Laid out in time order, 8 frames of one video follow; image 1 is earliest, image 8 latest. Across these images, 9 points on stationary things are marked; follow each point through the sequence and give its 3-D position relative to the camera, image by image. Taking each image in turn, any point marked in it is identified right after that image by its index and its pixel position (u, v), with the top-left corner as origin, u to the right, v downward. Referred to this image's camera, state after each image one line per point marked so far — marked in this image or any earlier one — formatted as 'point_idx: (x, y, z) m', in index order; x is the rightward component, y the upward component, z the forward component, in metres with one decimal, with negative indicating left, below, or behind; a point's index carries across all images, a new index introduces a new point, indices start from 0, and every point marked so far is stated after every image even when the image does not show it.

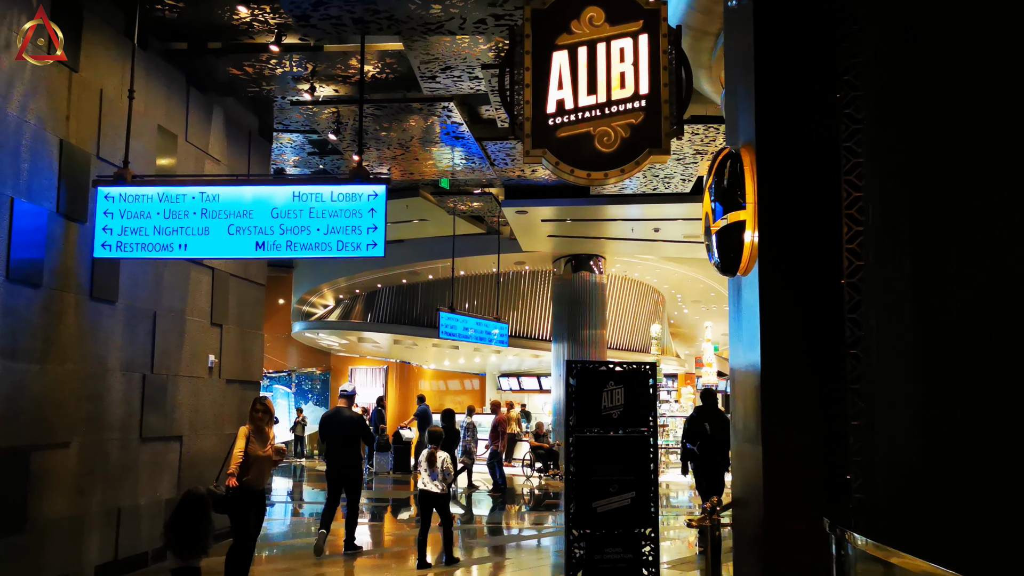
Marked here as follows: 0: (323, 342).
0: (-3.7, -1.1, +18.8) m
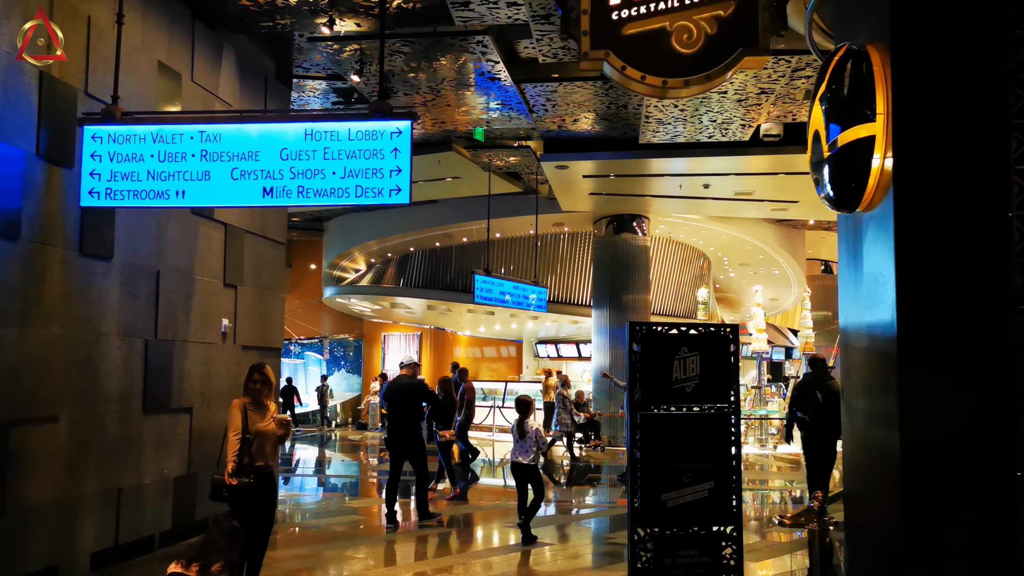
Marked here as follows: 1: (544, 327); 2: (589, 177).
0: (-3.0, -0.4, +18.2) m
1: (+0.7, -0.8, +19.5) m
2: (+0.9, +1.3, +11.5) m
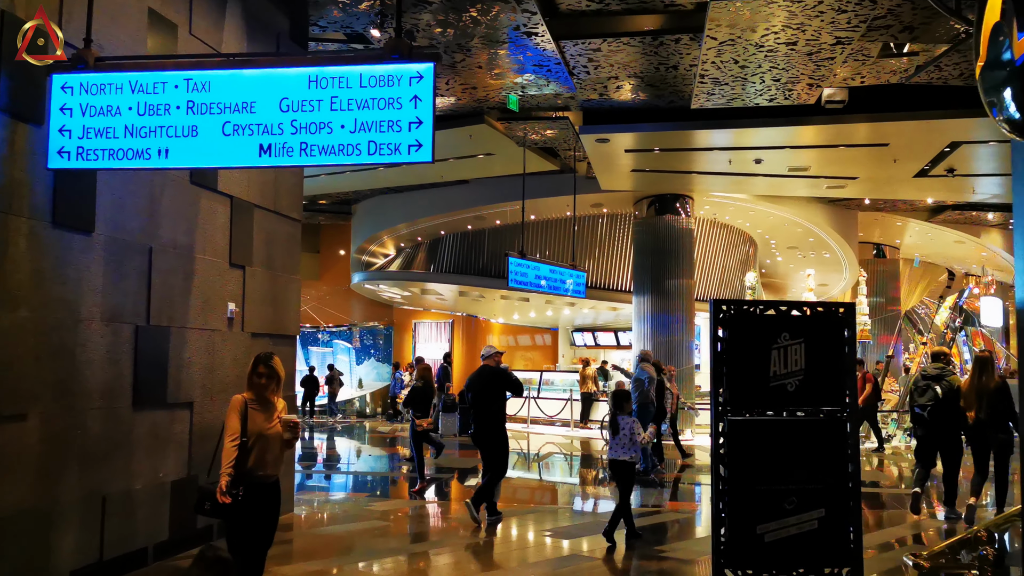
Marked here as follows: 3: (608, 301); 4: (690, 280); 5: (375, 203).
0: (-2.3, -0.1, +17.6) m
1: (+1.4, -0.5, +18.7) m
2: (+1.3, +1.5, +10.7) m
3: (+1.6, -0.2, +16.1) m
4: (+2.6, +0.1, +13.9) m
5: (-2.2, +1.4, +15.8) m
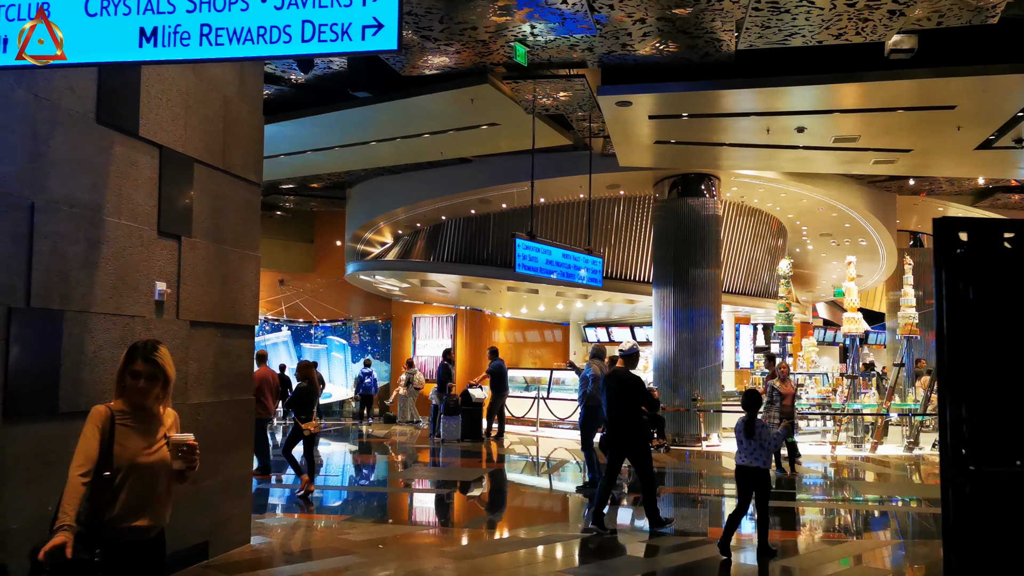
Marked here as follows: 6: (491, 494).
0: (-2.2, 0.0, +16.3) m
1: (+1.5, -0.3, +17.4) m
2: (+1.4, +1.7, +9.4) m
3: (+1.7, -0.1, +14.8) m
4: (+2.7, +0.2, +12.5) m
5: (-2.1, +1.6, +14.6) m
6: (-0.1, -2.0, +9.2) m
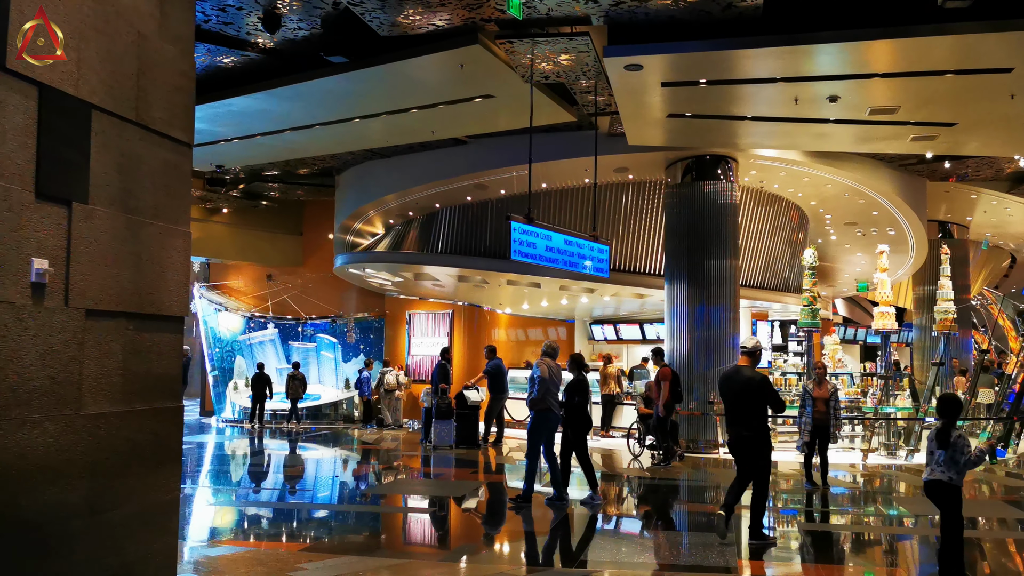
0: (-2.2, +0.1, +15.2) m
1: (+1.5, -0.3, +16.3) m
2: (+1.4, +1.7, +8.3) m
3: (+1.7, 0.0, +13.7) m
4: (+2.7, +0.3, +11.5) m
5: (-2.1, +1.7, +13.5) m
6: (-0.2, -1.9, +8.2) m
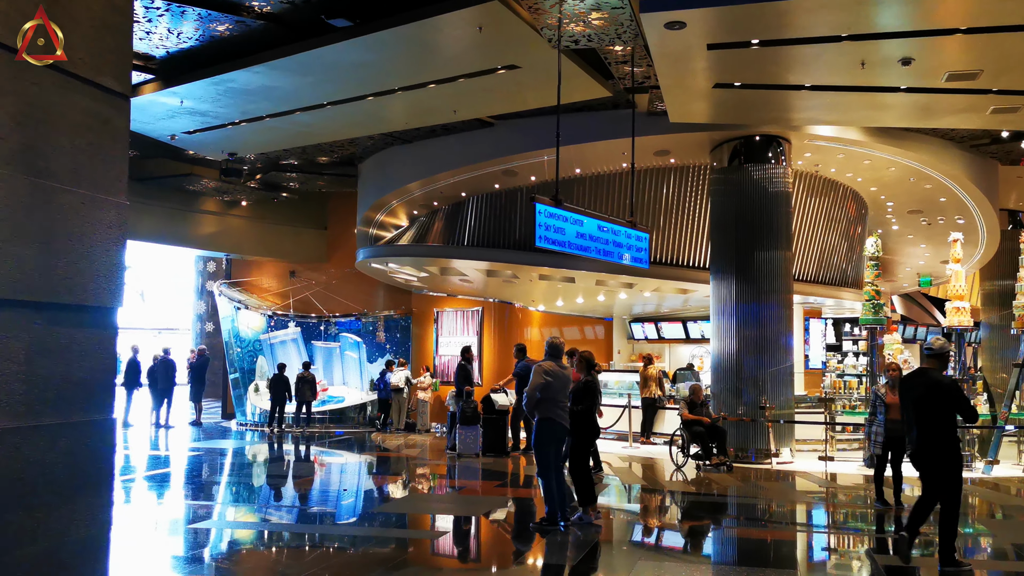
0: (-1.7, +0.2, +14.4) m
1: (+2.1, -0.2, +15.3) m
2: (+1.6, +1.8, +7.3) m
3: (+2.2, +0.1, +12.7) m
4: (+3.0, +0.4, +10.4) m
5: (-1.7, +1.7, +12.7) m
6: (0.0, -1.8, +7.2) m
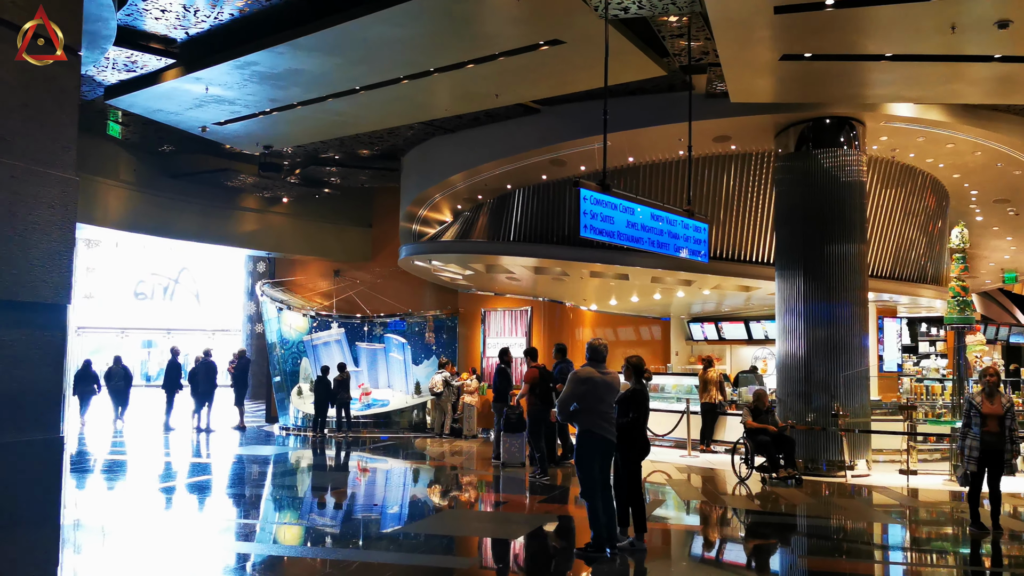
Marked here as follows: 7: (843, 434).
0: (-1.0, +0.2, +13.8) m
1: (+2.8, -0.2, +14.4) m
2: (+1.8, +1.8, +6.5) m
3: (+2.8, +0.1, +11.9) m
4: (+3.5, +0.4, +9.5) m
5: (-1.1, +1.7, +12.0) m
6: (+0.3, -1.8, +6.5) m
7: (+3.2, -1.4, +9.3) m
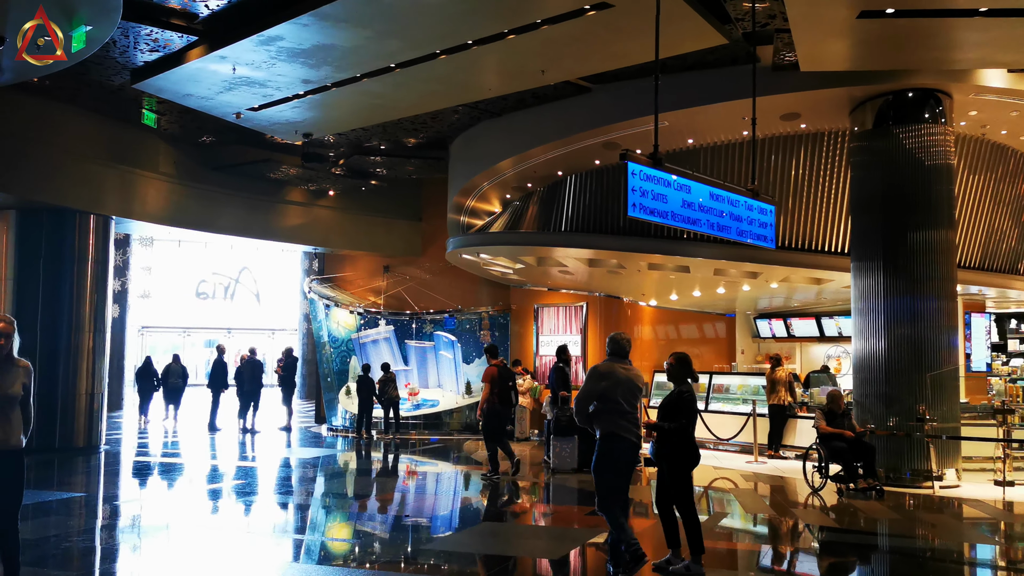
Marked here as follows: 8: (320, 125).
0: (-0.2, +0.3, +13.1) m
1: (+3.6, -0.1, +13.5) m
2: (+2.1, +1.9, +5.7) m
3: (+3.4, +0.2, +11.0) m
4: (+3.9, +0.5, +8.6) m
5: (-0.5, +1.8, +11.4) m
6: (+0.6, -1.7, +5.8) m
7: (+3.7, -1.4, +8.4) m
8: (-2.1, +1.8, +10.7) m
